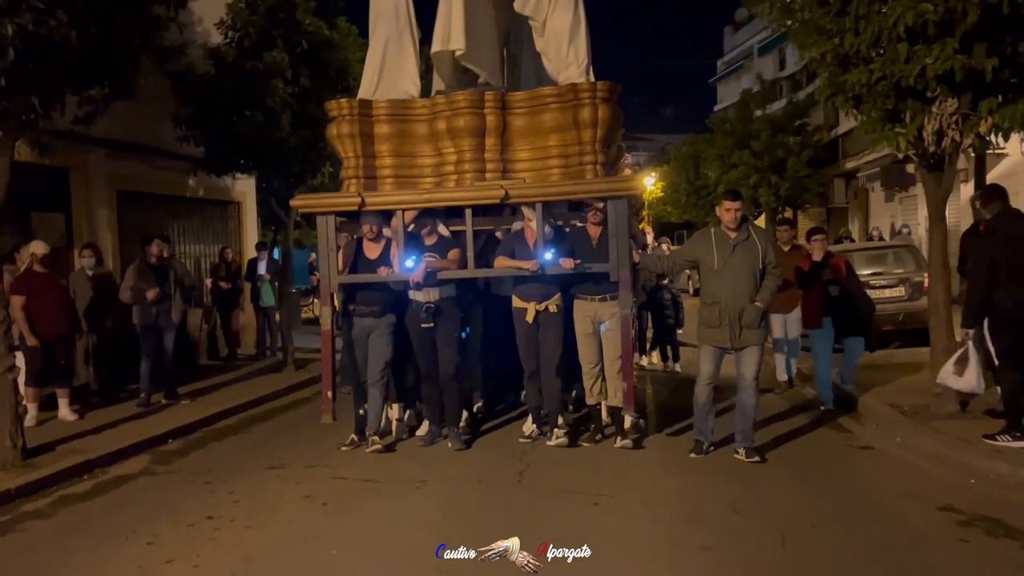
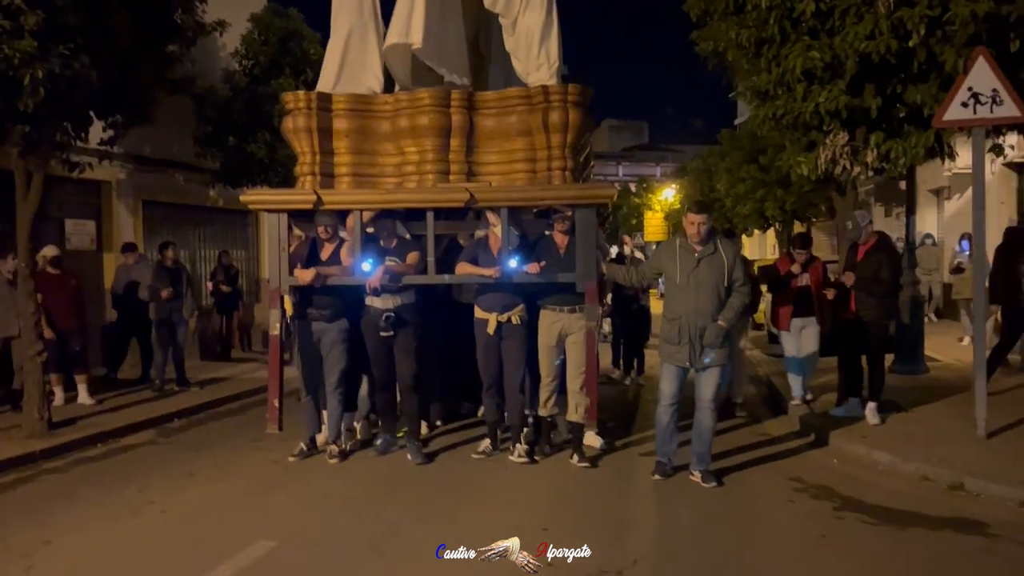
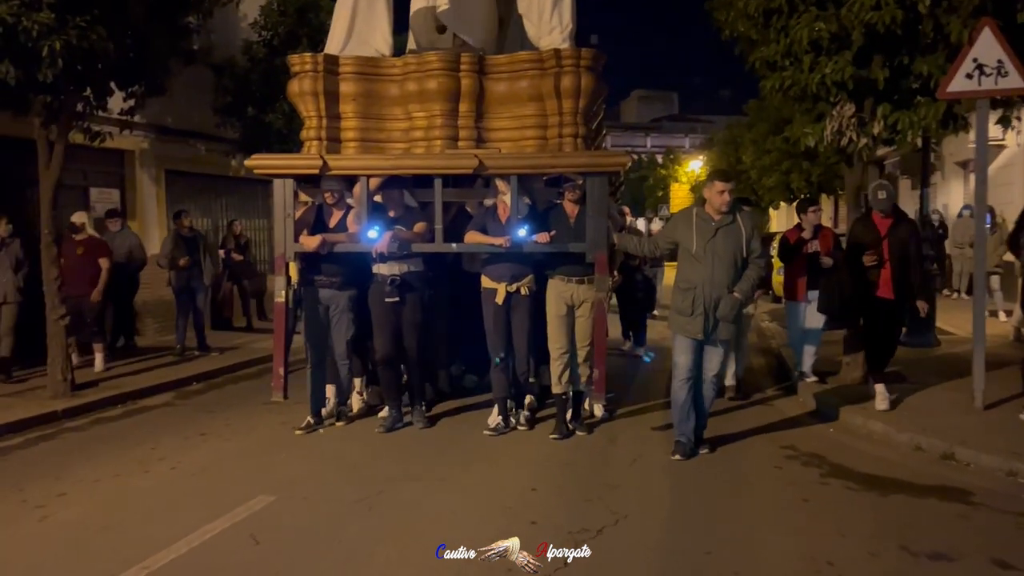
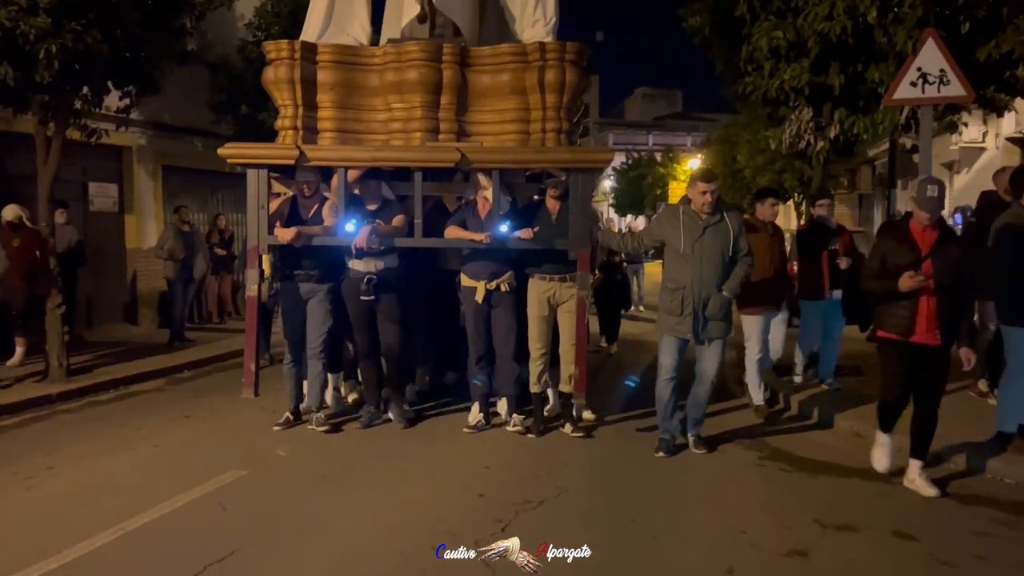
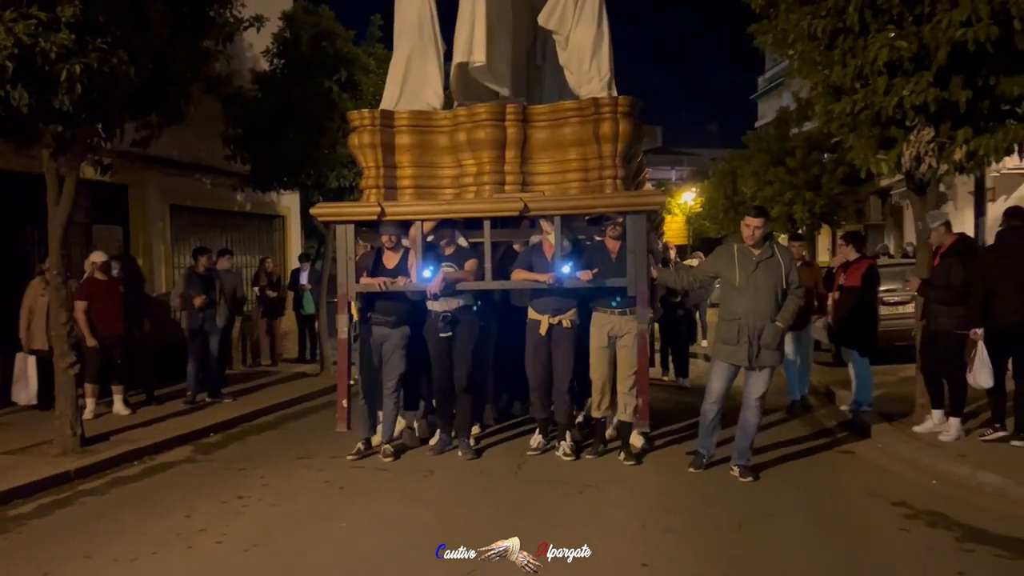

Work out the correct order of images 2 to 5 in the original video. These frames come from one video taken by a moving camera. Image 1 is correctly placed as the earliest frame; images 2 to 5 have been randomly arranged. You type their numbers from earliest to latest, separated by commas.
5, 2, 3, 4
